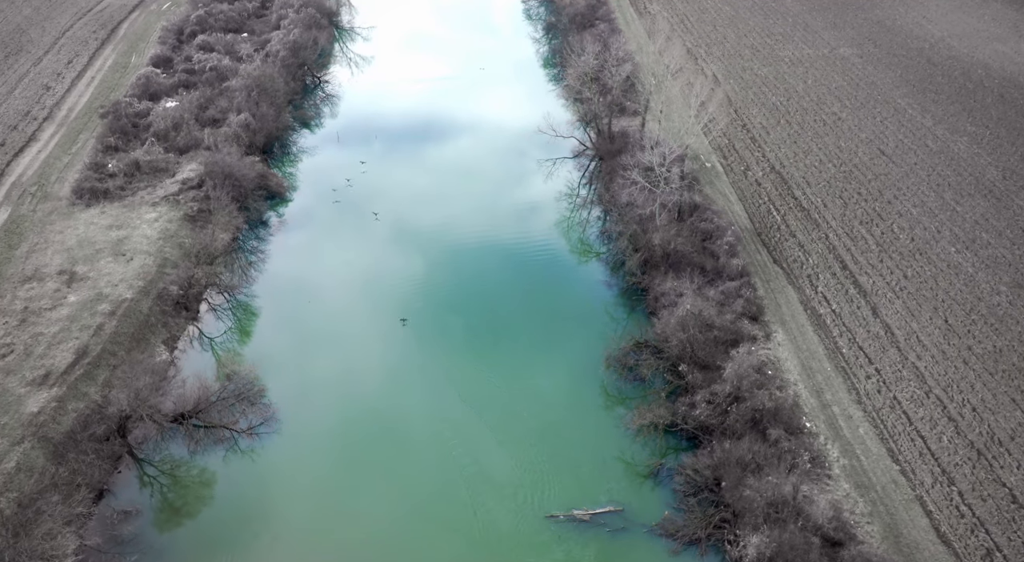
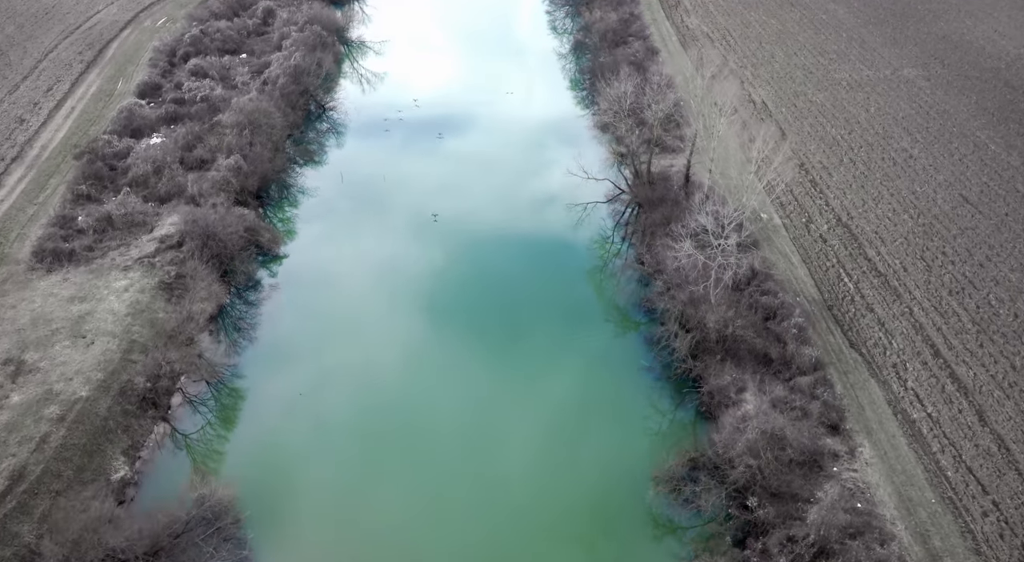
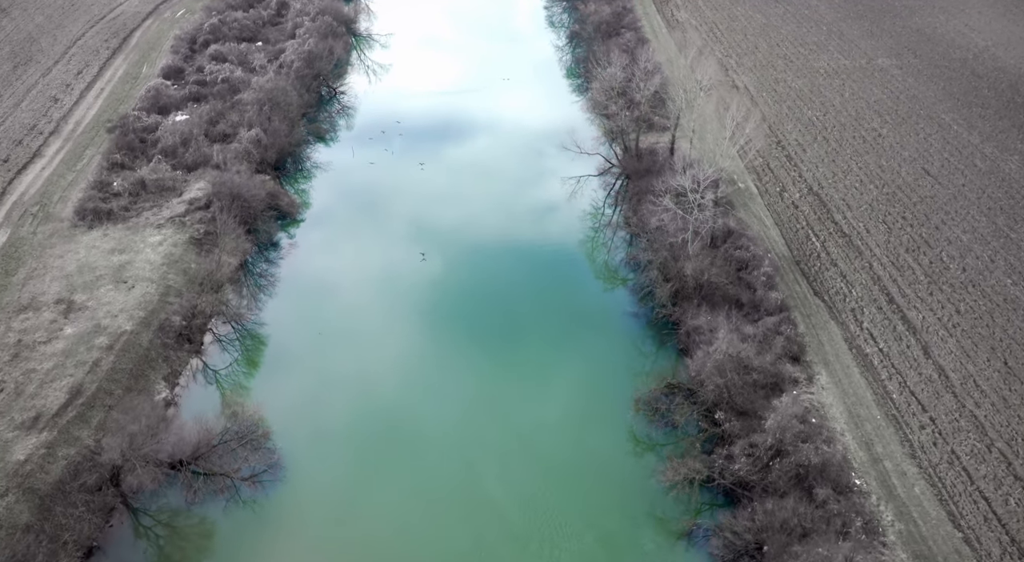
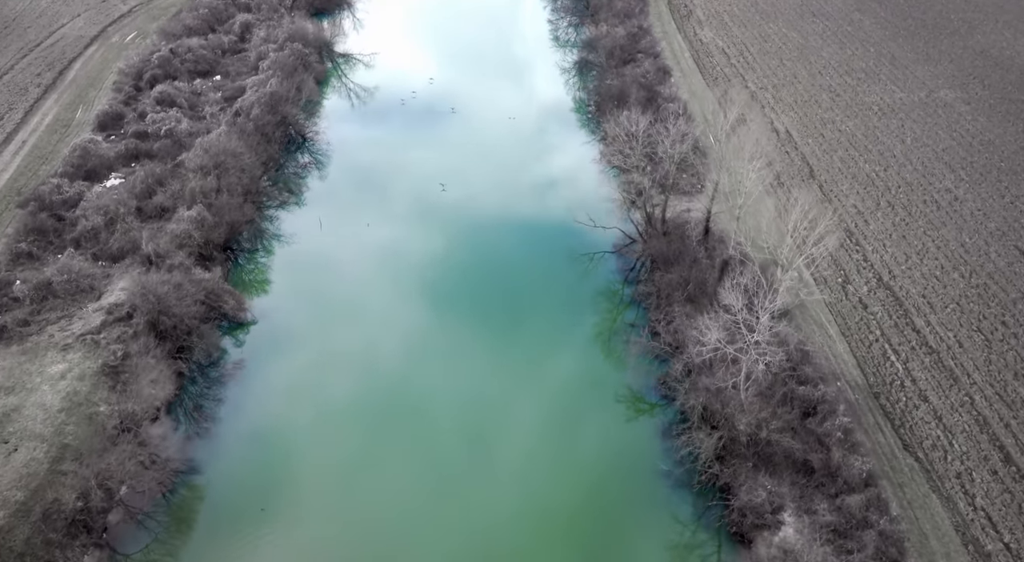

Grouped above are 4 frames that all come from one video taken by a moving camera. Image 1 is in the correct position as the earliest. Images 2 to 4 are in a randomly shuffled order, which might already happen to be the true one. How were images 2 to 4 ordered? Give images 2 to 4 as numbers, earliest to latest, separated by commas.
3, 2, 4
